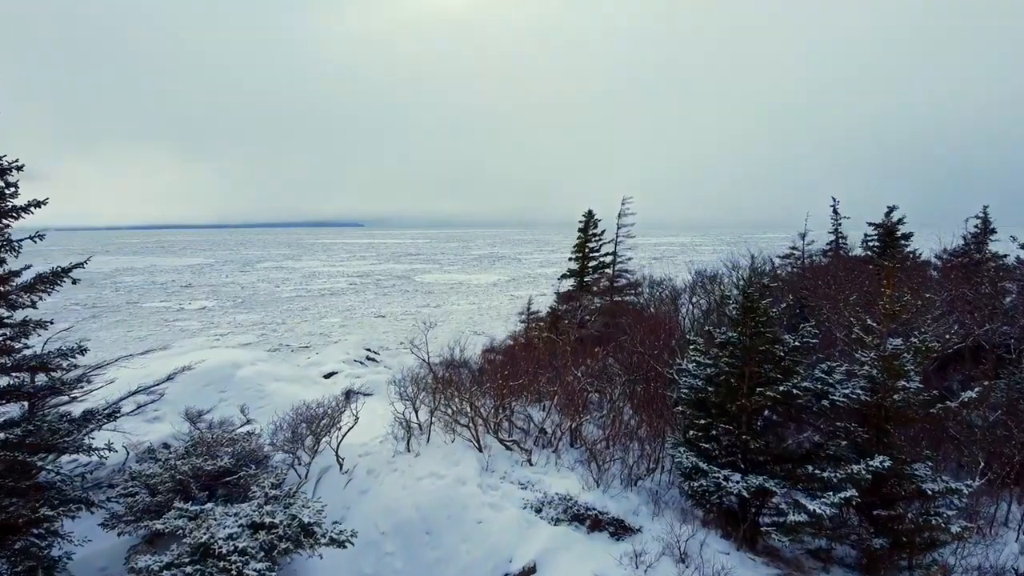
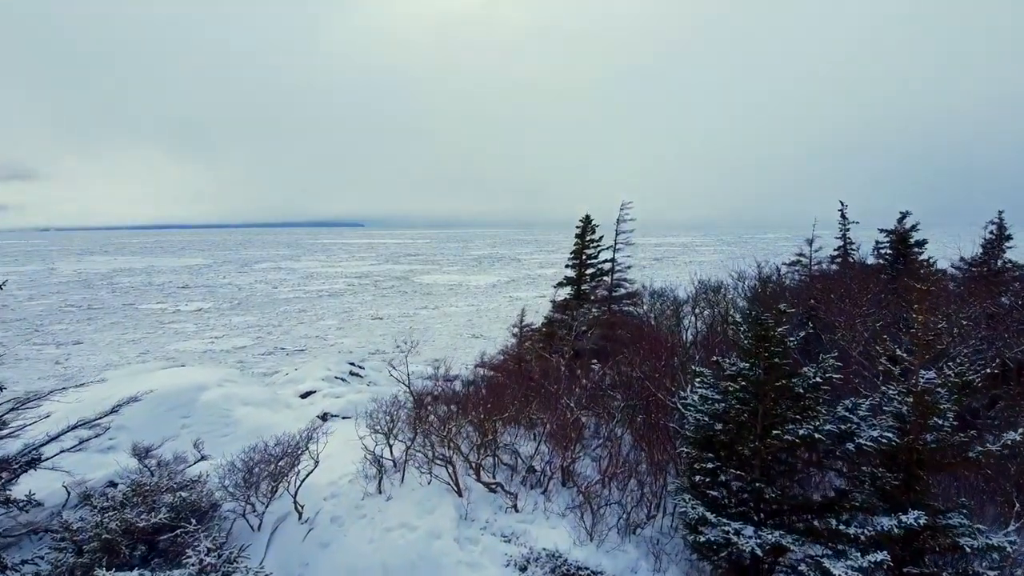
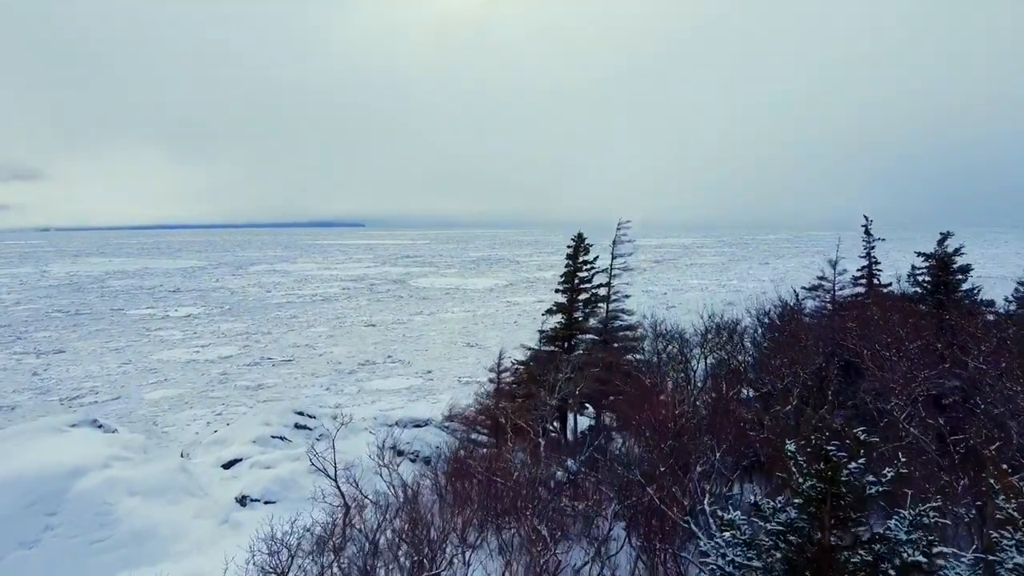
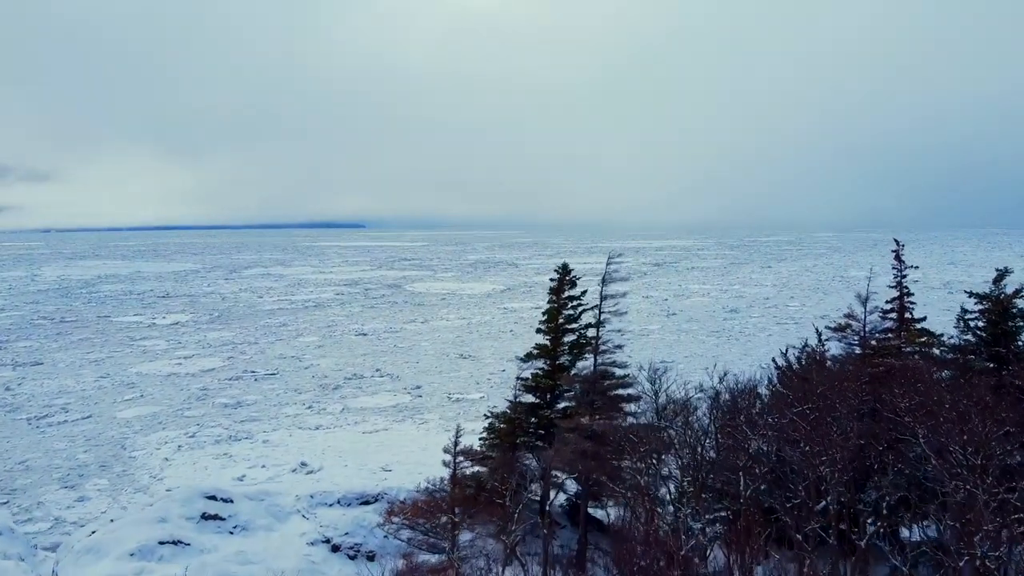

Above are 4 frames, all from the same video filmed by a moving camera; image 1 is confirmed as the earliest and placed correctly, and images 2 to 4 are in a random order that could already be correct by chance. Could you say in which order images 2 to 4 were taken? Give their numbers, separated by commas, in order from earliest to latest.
2, 3, 4
